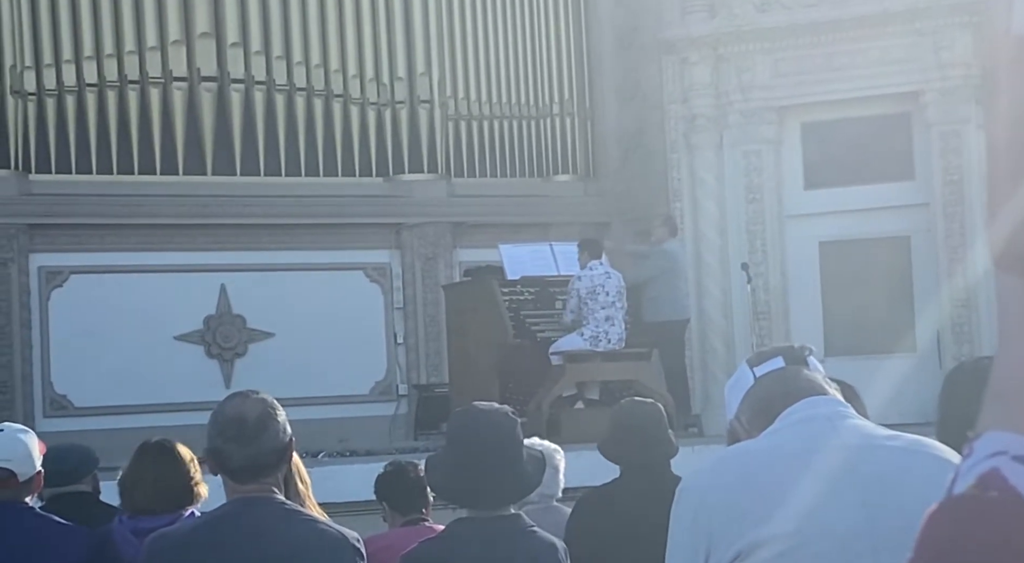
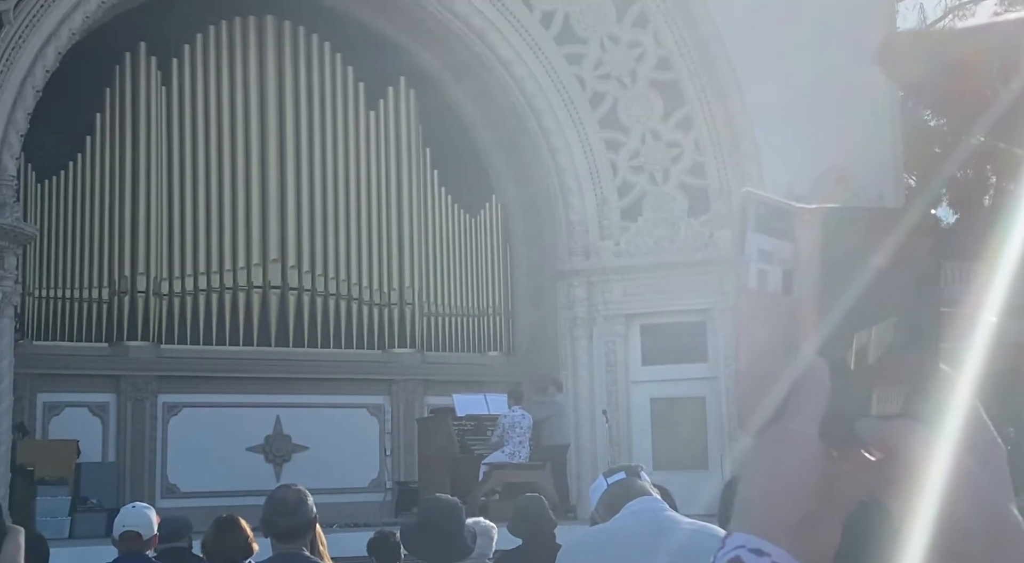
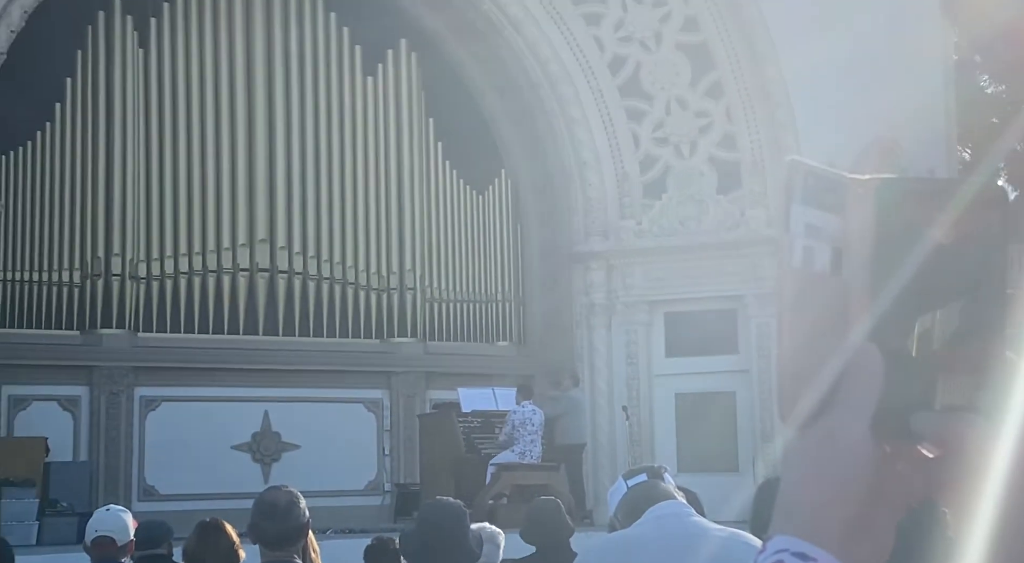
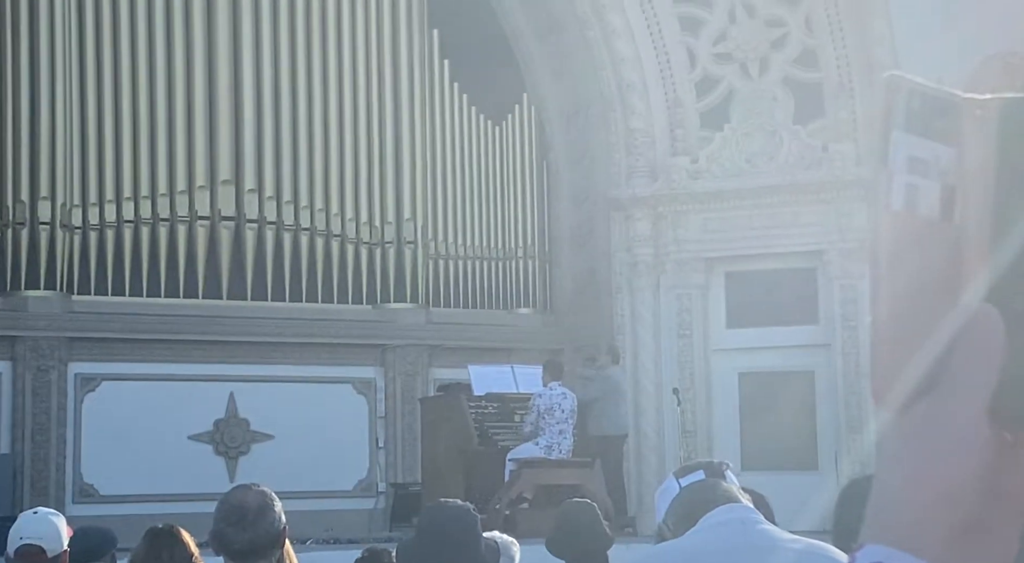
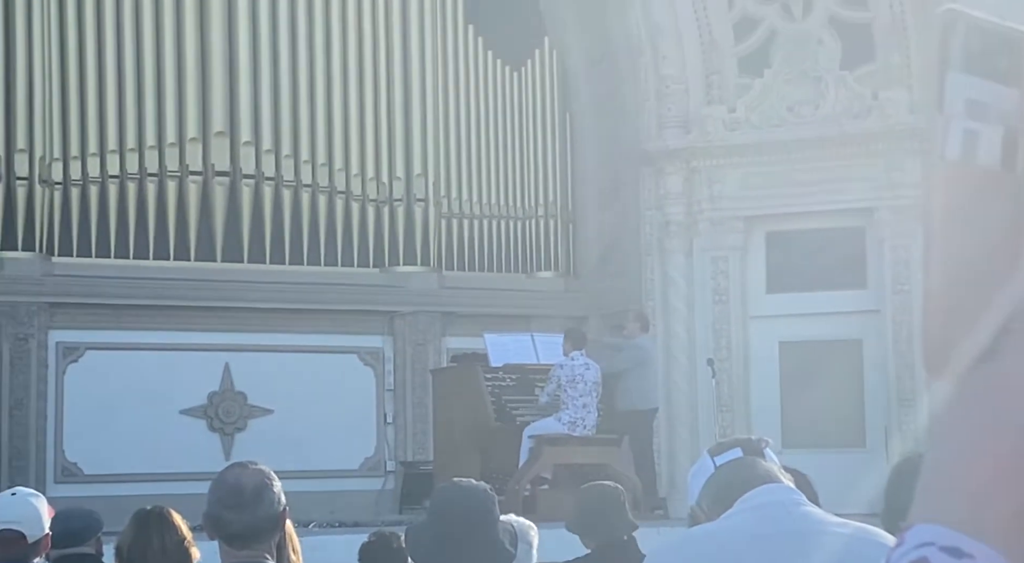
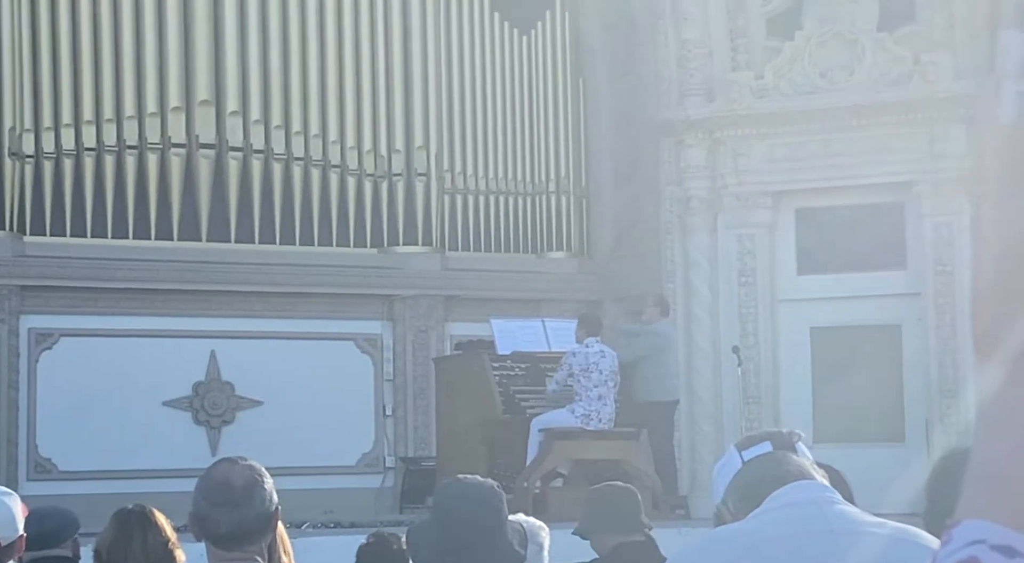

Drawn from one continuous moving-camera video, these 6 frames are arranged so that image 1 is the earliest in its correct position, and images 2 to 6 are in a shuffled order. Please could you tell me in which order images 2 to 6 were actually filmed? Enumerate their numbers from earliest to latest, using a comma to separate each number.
6, 5, 4, 3, 2
